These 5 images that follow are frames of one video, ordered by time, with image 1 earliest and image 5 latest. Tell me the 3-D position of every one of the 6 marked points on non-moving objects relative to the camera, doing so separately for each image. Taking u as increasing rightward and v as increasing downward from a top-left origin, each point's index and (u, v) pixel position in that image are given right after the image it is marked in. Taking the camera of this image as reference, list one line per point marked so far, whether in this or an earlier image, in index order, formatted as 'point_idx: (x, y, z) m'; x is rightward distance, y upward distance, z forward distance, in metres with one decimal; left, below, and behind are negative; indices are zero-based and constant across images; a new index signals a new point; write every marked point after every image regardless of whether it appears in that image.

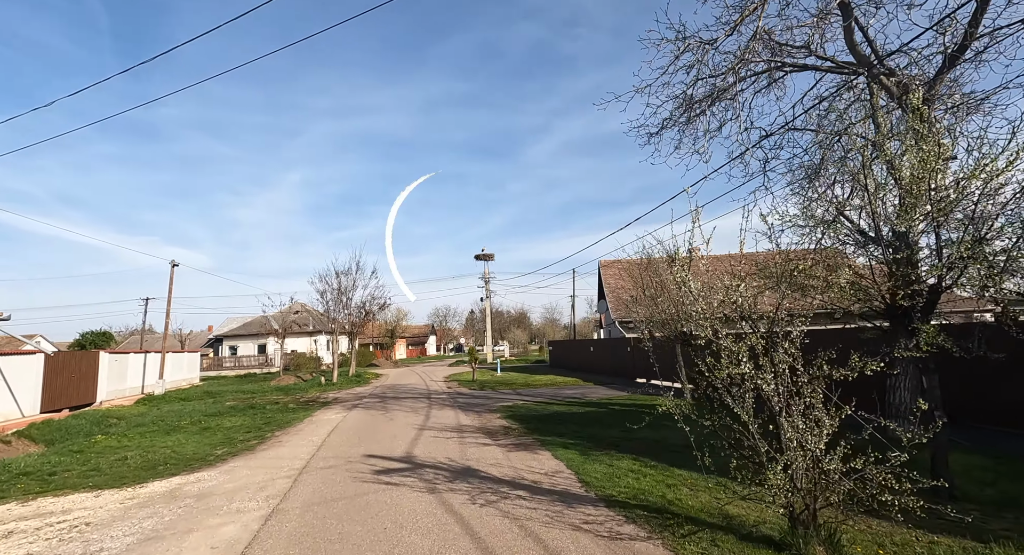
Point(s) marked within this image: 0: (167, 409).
0: (-11.7, -4.5, +17.6) m
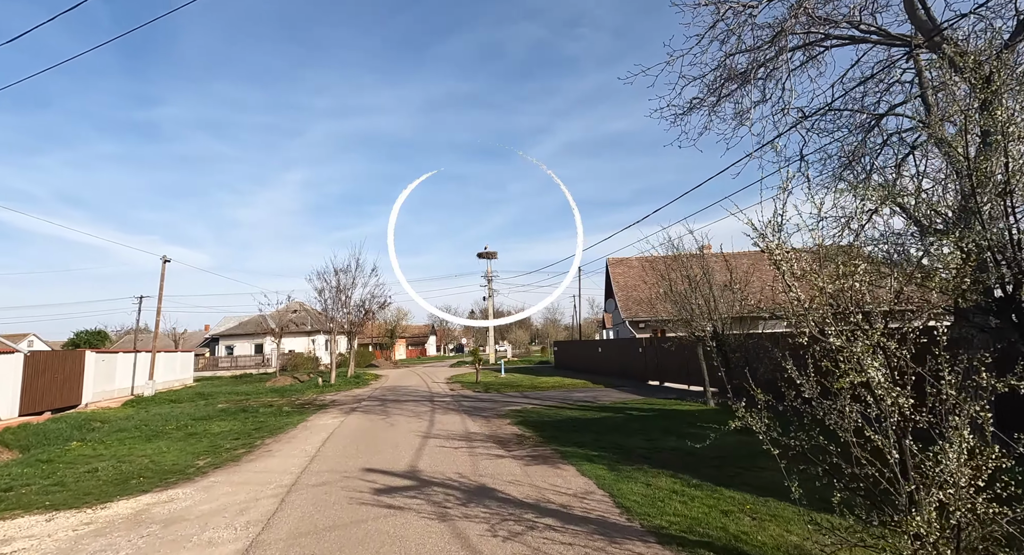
0: (-11.5, -4.3, +16.6) m
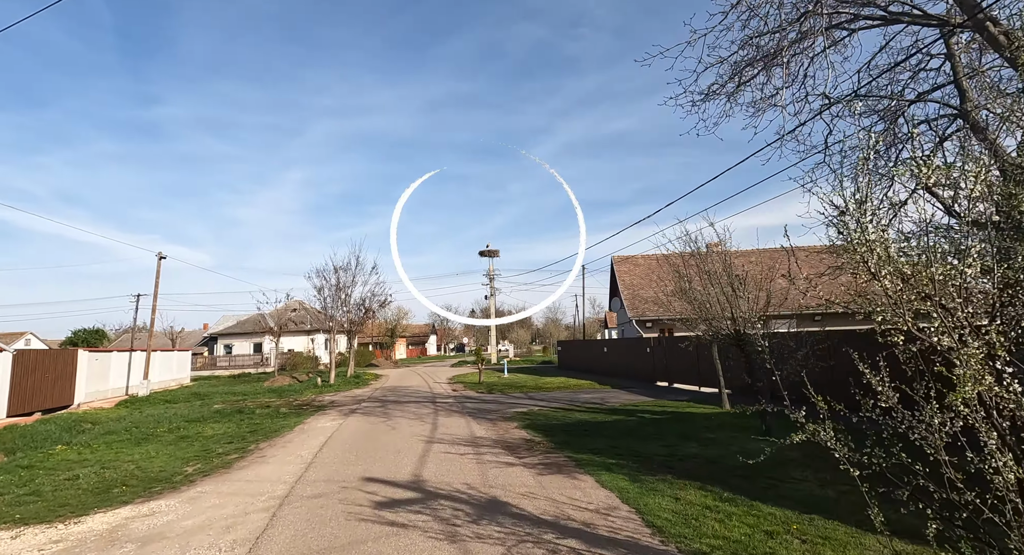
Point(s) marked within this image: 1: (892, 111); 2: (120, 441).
0: (-11.4, -4.2, +16.1) m
1: (+6.8, +3.0, +9.3) m
2: (-8.0, -3.4, +10.6) m
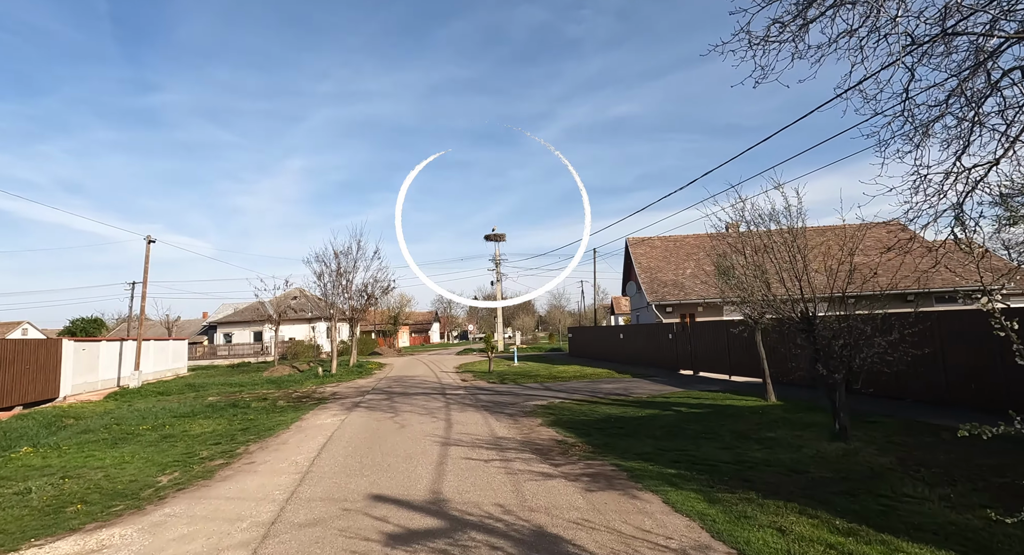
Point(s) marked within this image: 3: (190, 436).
0: (-10.9, -3.7, +15.0) m
1: (+7.2, +3.4, +7.9) m
2: (-7.6, -3.0, +9.5) m
3: (-6.0, -3.0, +9.7) m
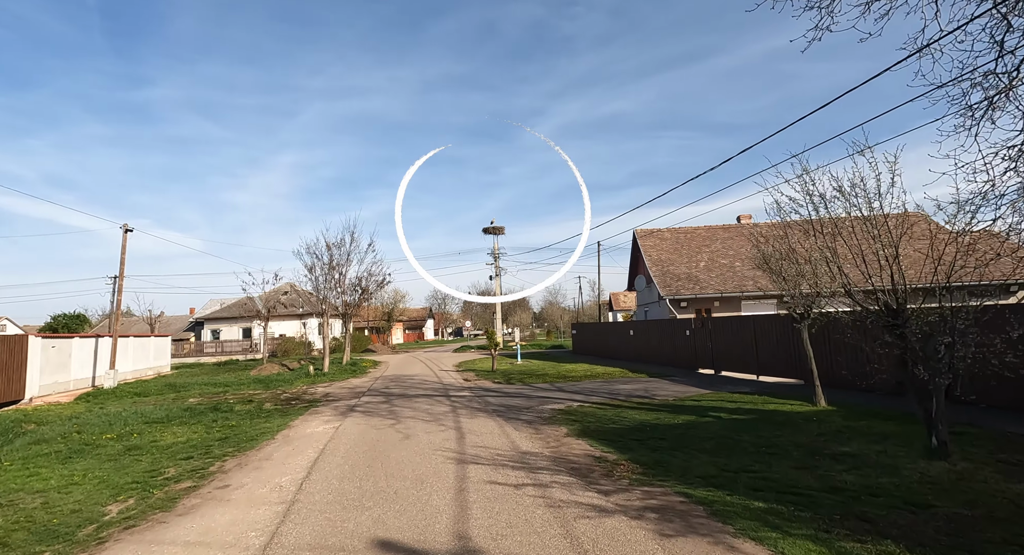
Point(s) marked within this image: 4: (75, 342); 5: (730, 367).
0: (-10.7, -3.5, +13.6) m
1: (+7.6, +3.6, +6.7) m
2: (-7.3, -2.8, +8.1) m
3: (-5.7, -2.7, +8.4) m
4: (-15.7, -2.3, +18.6) m
5: (+6.1, -2.6, +15.0) m
